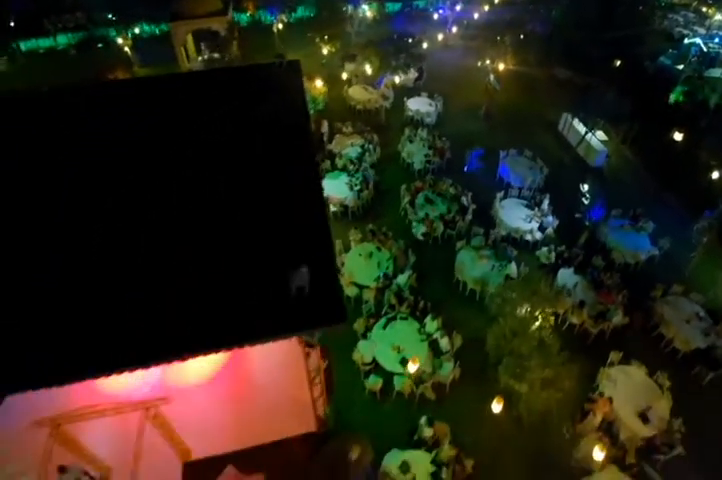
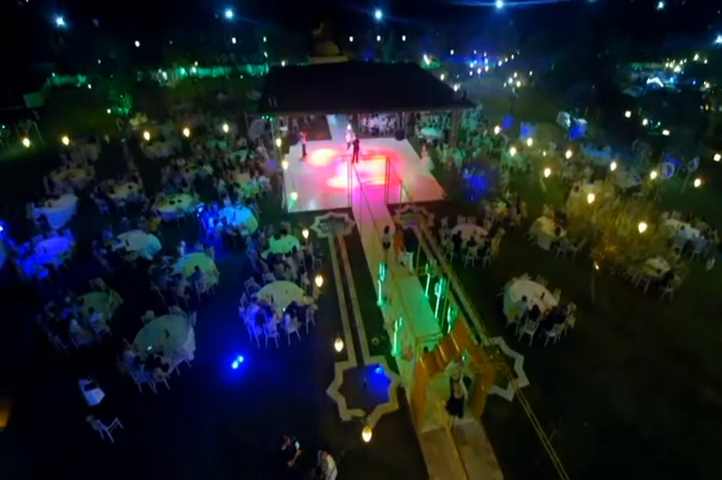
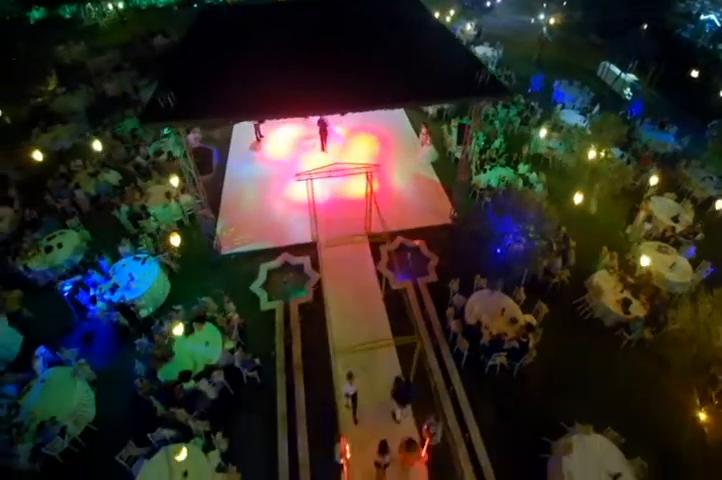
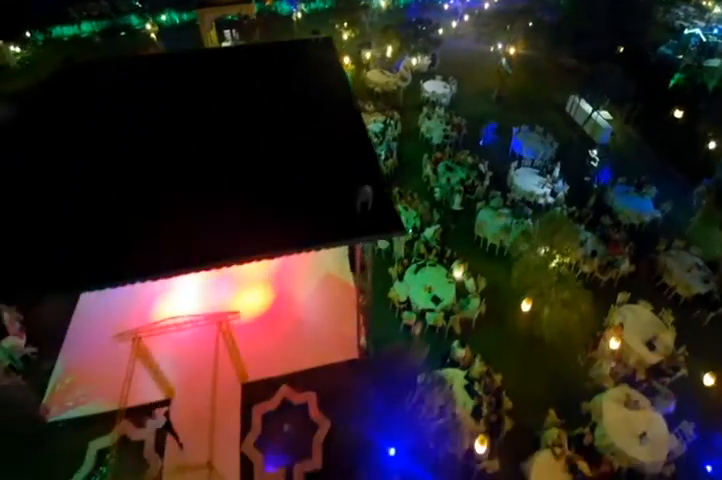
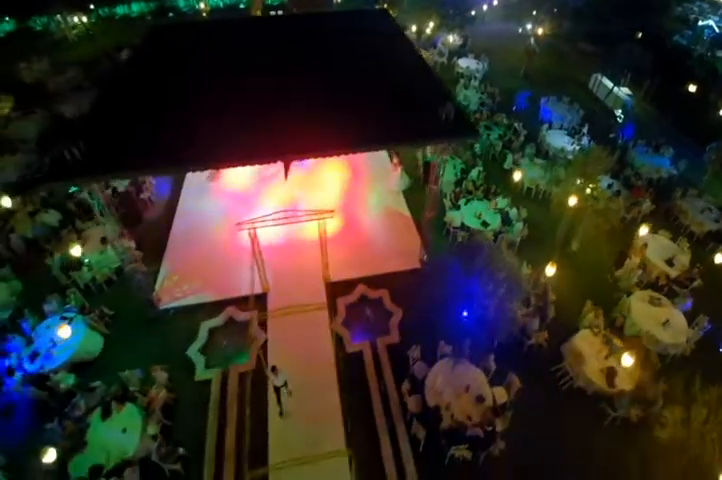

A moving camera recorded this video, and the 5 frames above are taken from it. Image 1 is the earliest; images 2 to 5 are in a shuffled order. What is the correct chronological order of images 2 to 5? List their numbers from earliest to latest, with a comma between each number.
4, 5, 3, 2
